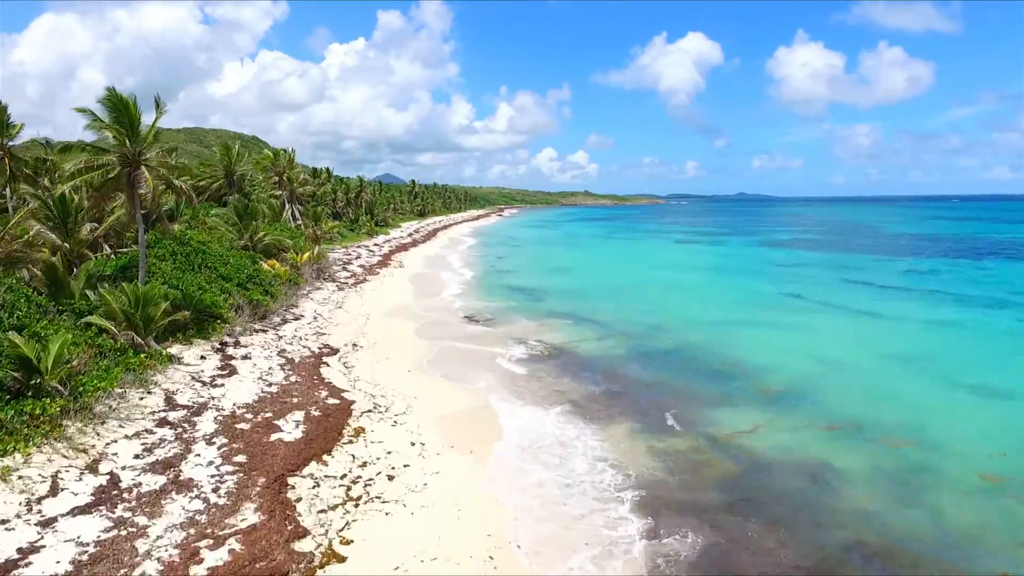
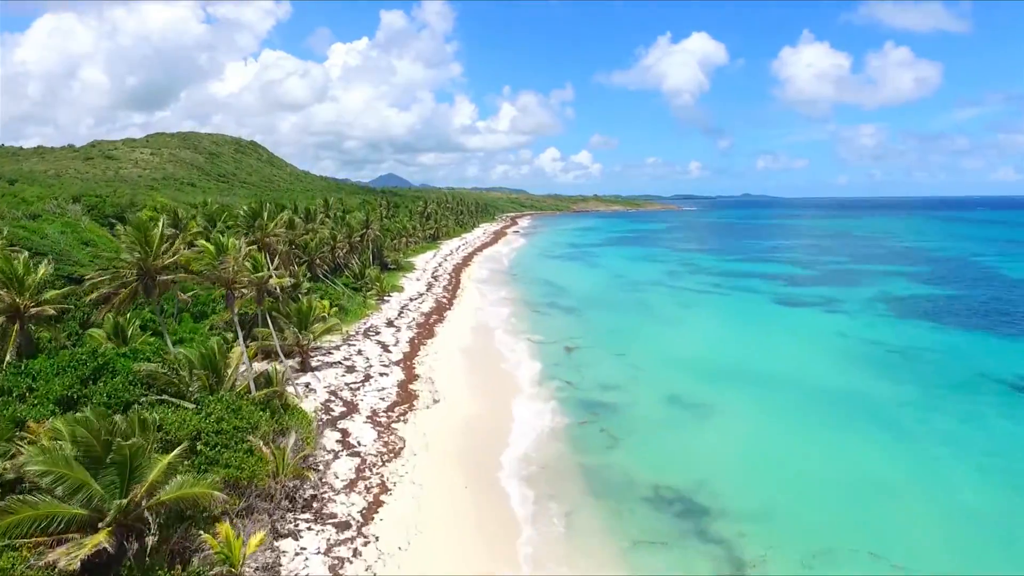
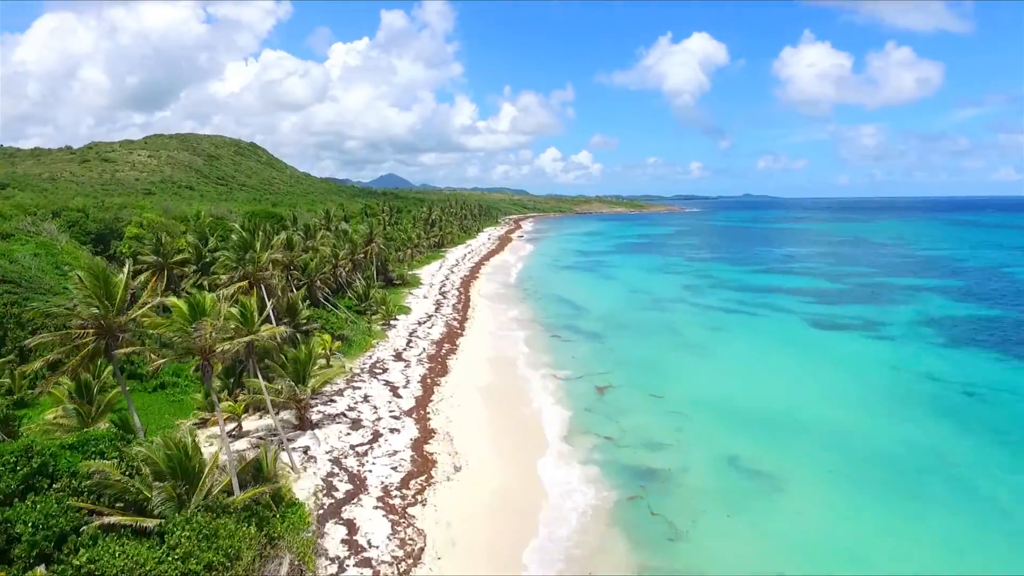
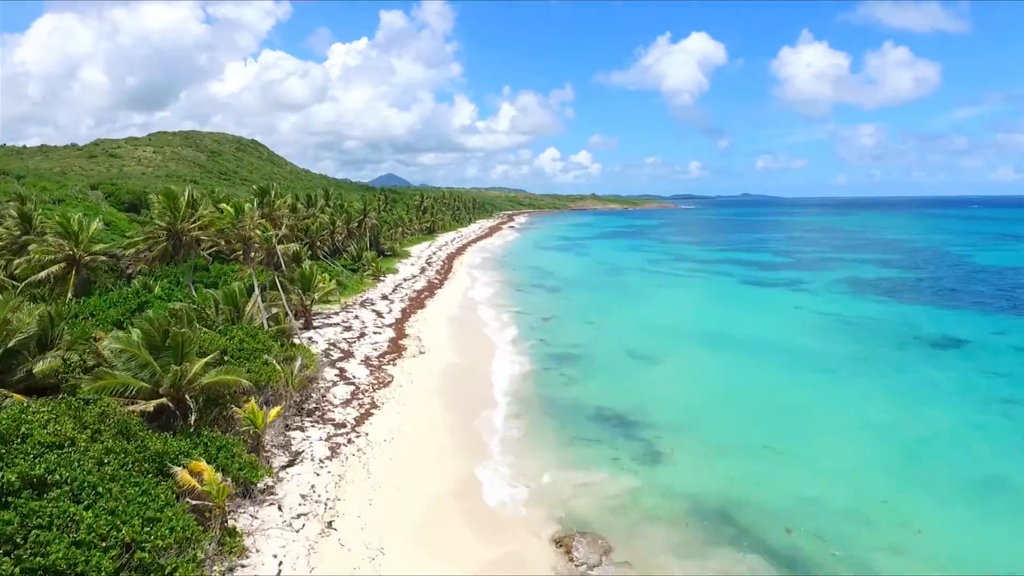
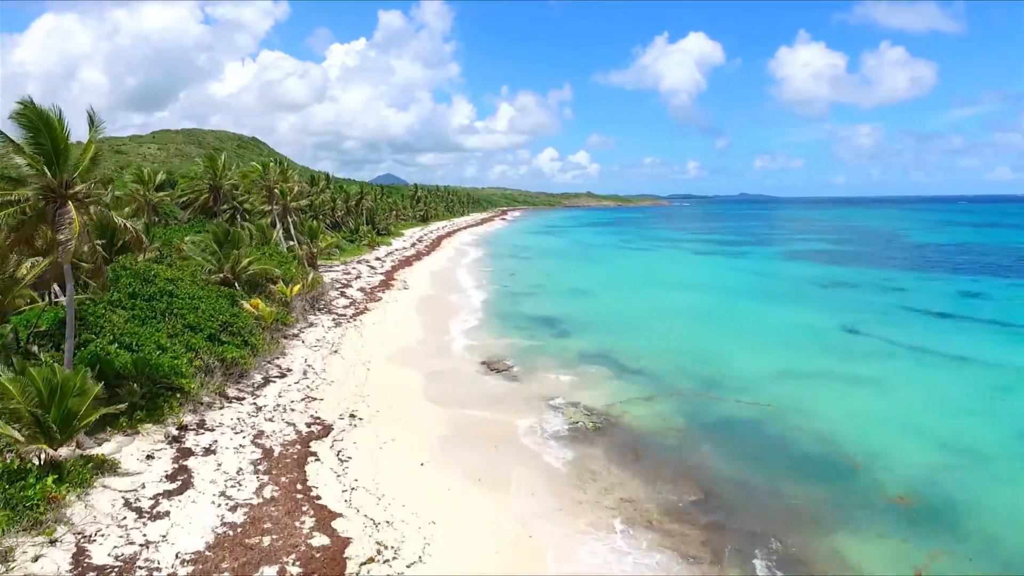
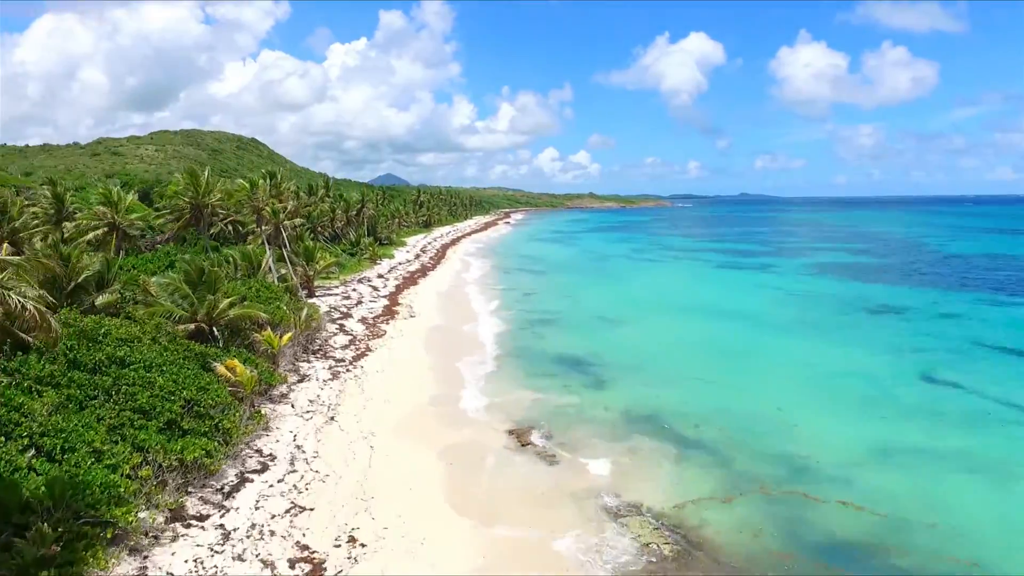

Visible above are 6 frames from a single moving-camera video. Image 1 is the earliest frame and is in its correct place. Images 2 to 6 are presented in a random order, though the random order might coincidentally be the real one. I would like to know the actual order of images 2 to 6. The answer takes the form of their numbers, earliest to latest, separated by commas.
5, 6, 4, 2, 3
